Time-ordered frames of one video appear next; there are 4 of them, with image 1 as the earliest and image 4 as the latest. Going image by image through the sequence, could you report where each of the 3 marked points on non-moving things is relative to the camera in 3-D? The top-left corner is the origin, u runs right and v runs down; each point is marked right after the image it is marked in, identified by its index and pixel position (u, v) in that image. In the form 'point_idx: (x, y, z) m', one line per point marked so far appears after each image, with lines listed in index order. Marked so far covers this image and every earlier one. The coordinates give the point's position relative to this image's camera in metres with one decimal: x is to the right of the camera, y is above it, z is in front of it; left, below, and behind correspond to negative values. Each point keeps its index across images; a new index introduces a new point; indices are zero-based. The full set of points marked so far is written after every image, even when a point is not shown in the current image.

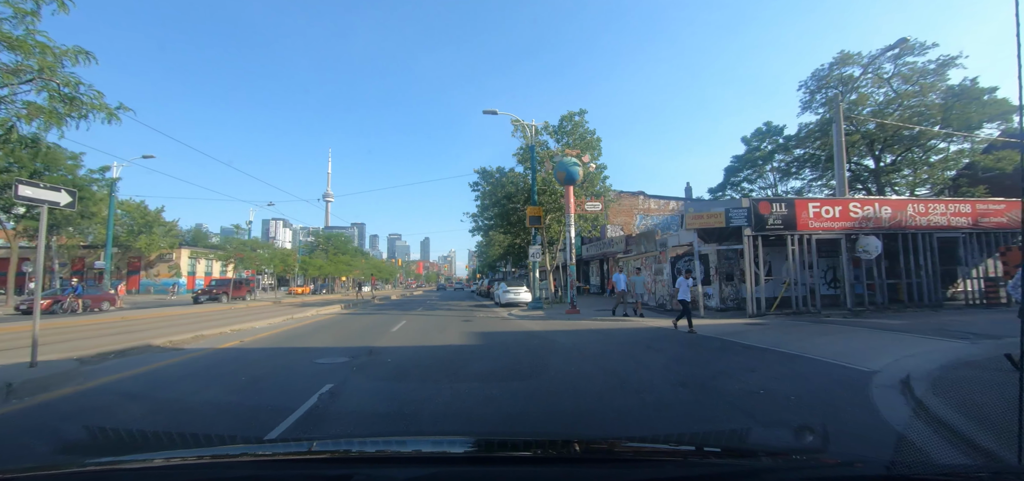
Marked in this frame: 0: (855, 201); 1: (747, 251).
0: (+13.7, +1.6, +17.4) m
1: (+9.0, -0.4, +16.5) m
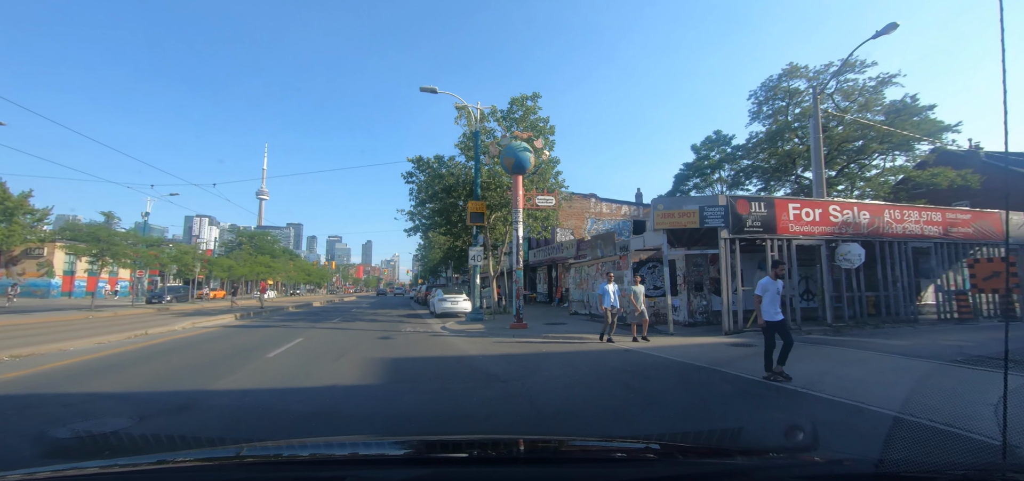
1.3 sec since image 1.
0: (+11.5, +1.3, +15.5) m
1: (+6.9, -0.5, +14.1) m
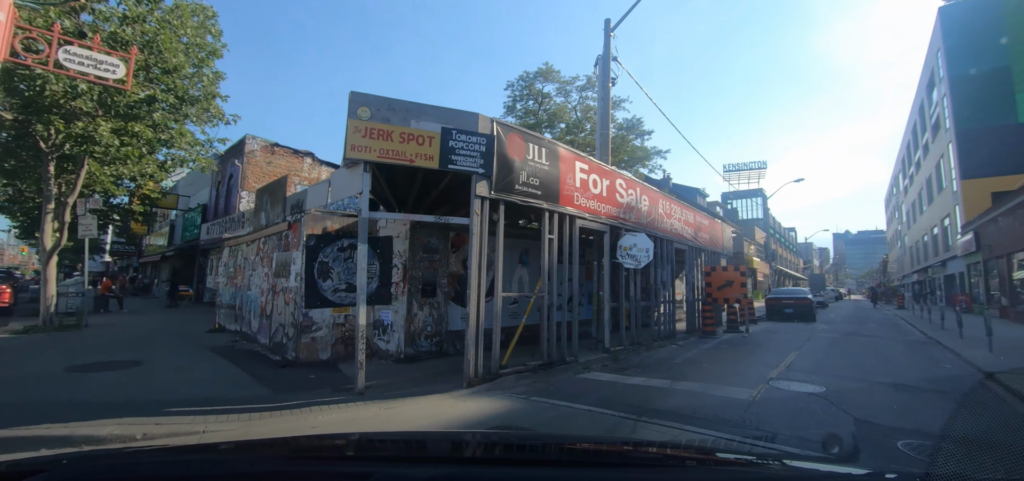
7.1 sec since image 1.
0: (+2.8, +1.6, +11.0) m
1: (-0.5, +0.1, +7.3) m
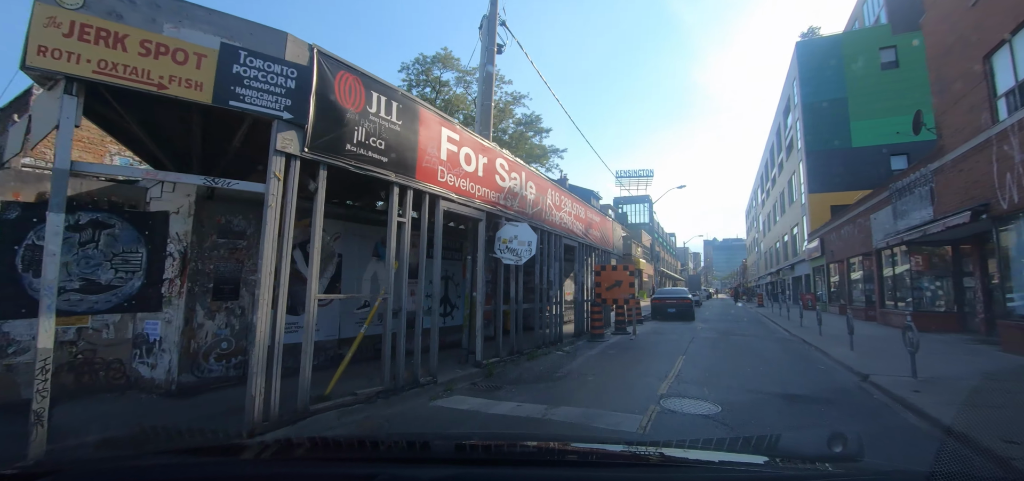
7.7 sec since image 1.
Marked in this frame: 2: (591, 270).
0: (-0.1, +1.8, +9.4) m
1: (-2.6, +0.4, +5.0) m
2: (+3.0, -1.1, +16.4) m
